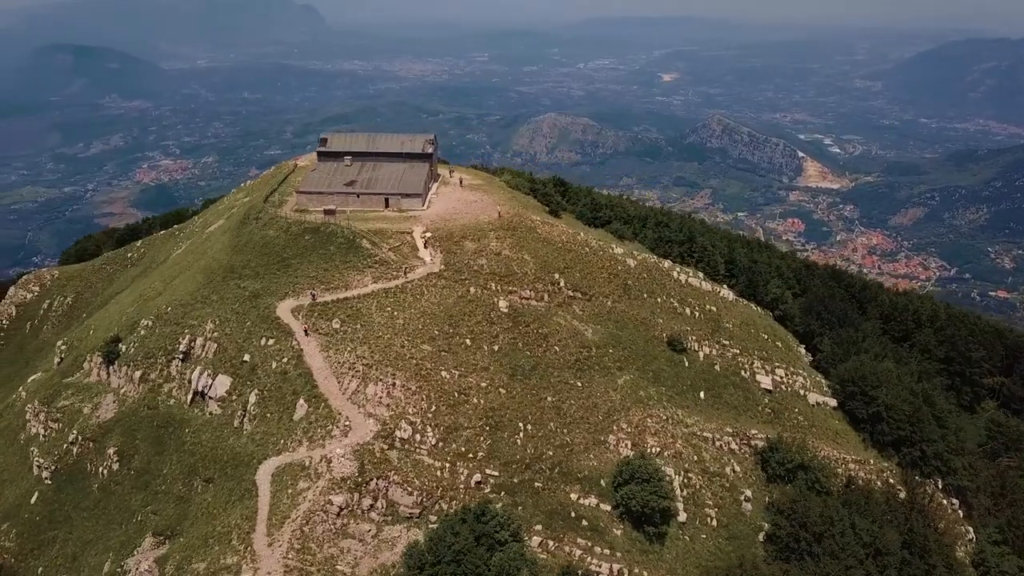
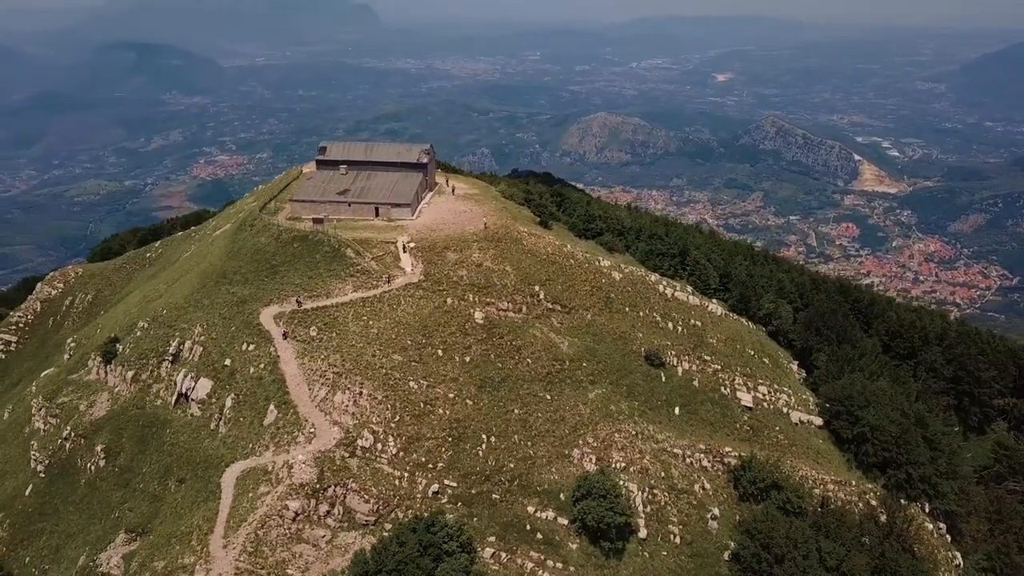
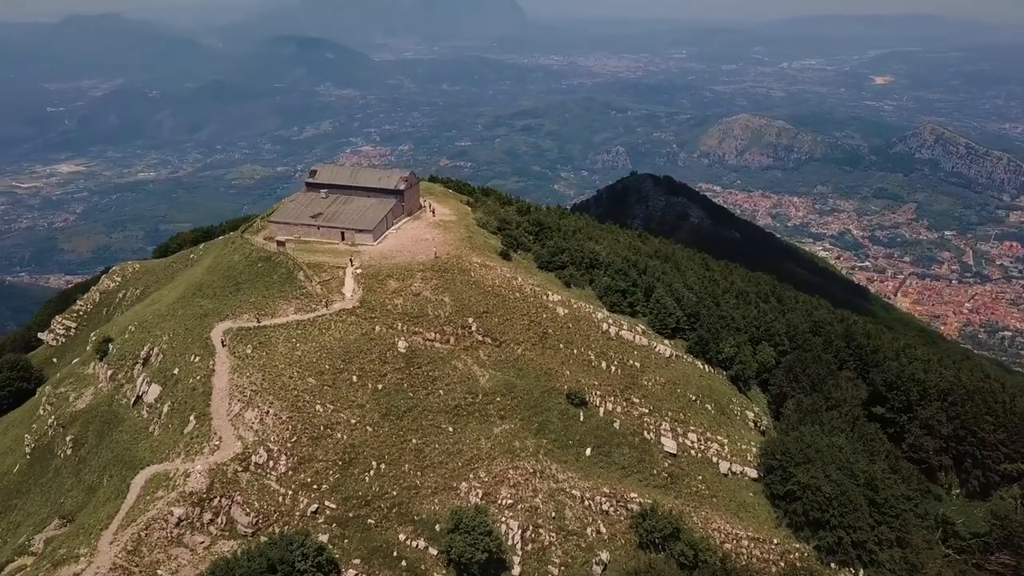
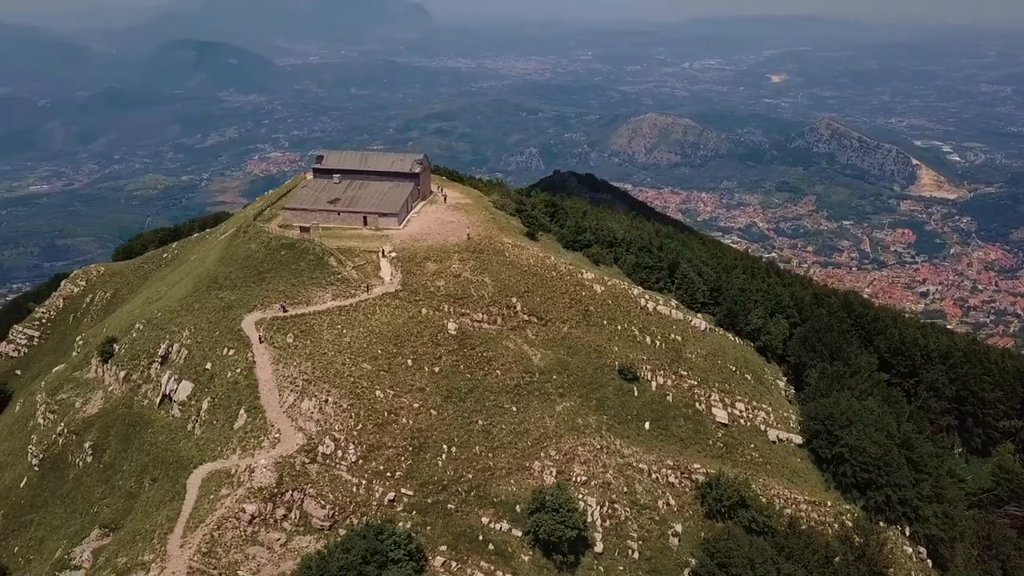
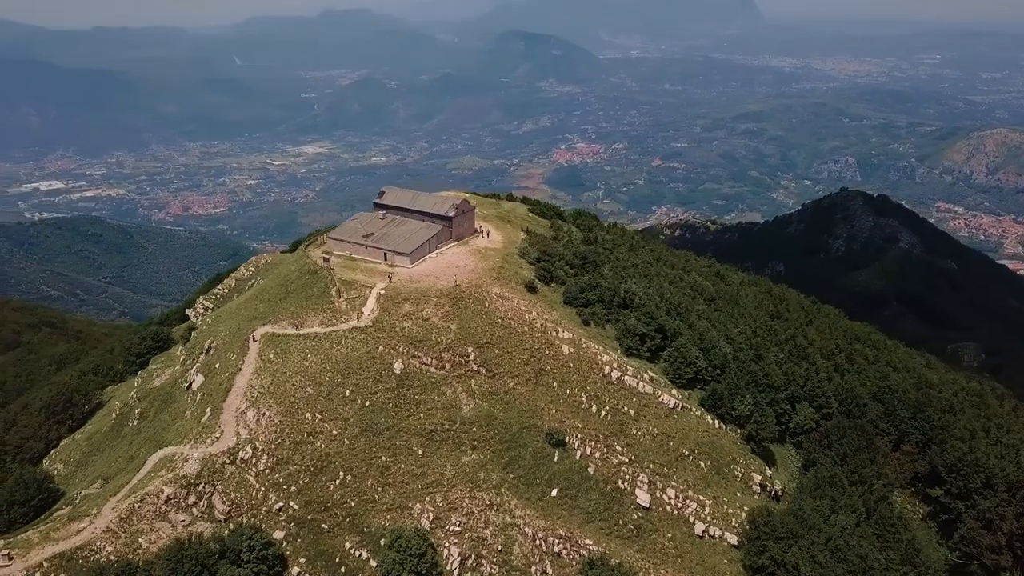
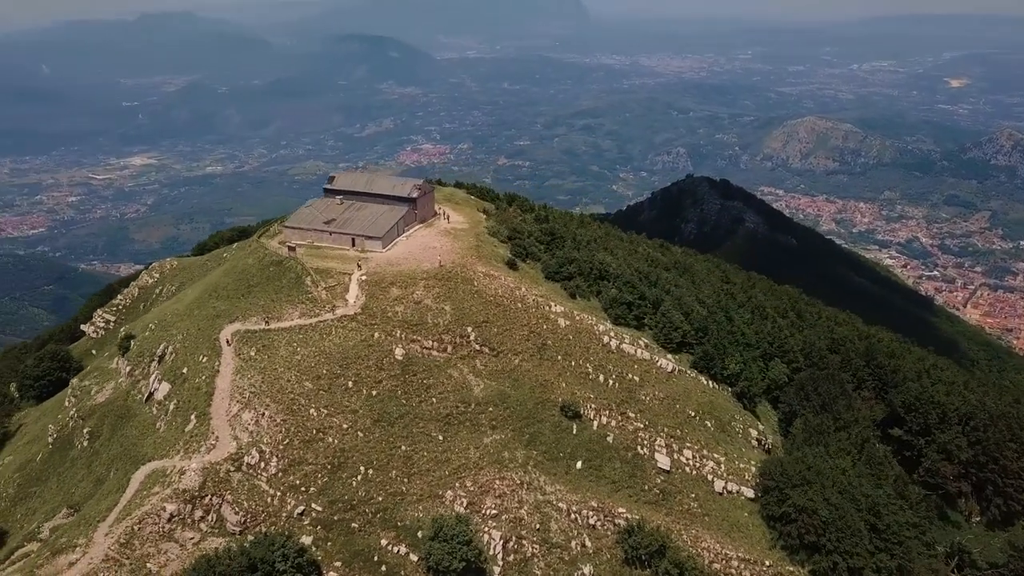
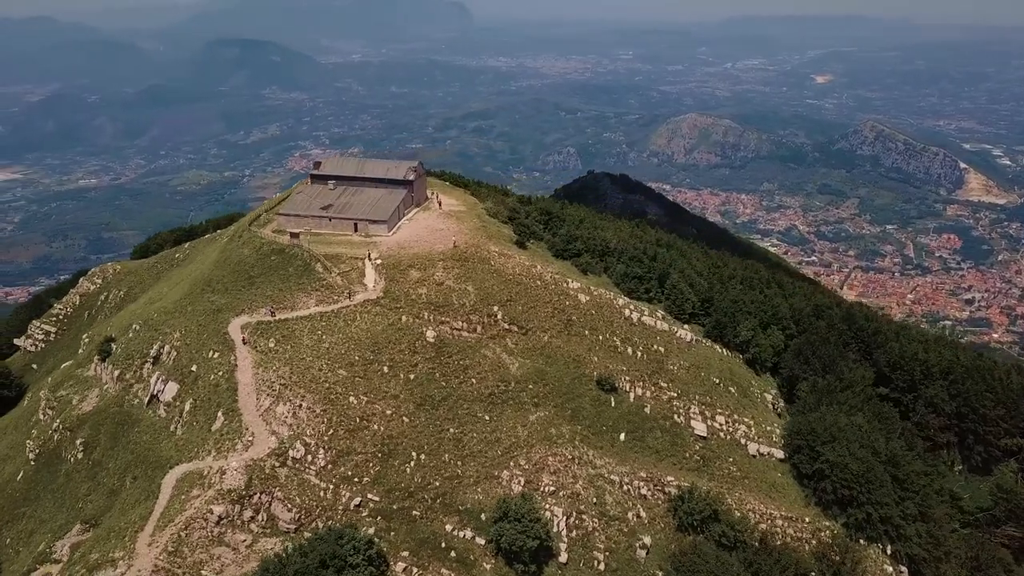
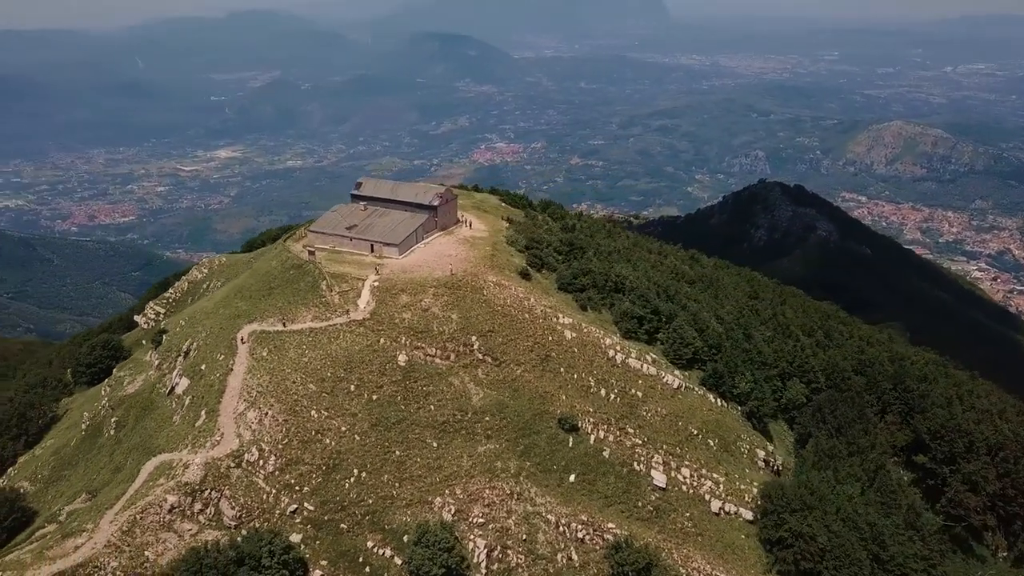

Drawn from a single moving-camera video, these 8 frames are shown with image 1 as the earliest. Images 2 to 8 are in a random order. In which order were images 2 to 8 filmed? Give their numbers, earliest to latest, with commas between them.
2, 4, 7, 3, 6, 8, 5
